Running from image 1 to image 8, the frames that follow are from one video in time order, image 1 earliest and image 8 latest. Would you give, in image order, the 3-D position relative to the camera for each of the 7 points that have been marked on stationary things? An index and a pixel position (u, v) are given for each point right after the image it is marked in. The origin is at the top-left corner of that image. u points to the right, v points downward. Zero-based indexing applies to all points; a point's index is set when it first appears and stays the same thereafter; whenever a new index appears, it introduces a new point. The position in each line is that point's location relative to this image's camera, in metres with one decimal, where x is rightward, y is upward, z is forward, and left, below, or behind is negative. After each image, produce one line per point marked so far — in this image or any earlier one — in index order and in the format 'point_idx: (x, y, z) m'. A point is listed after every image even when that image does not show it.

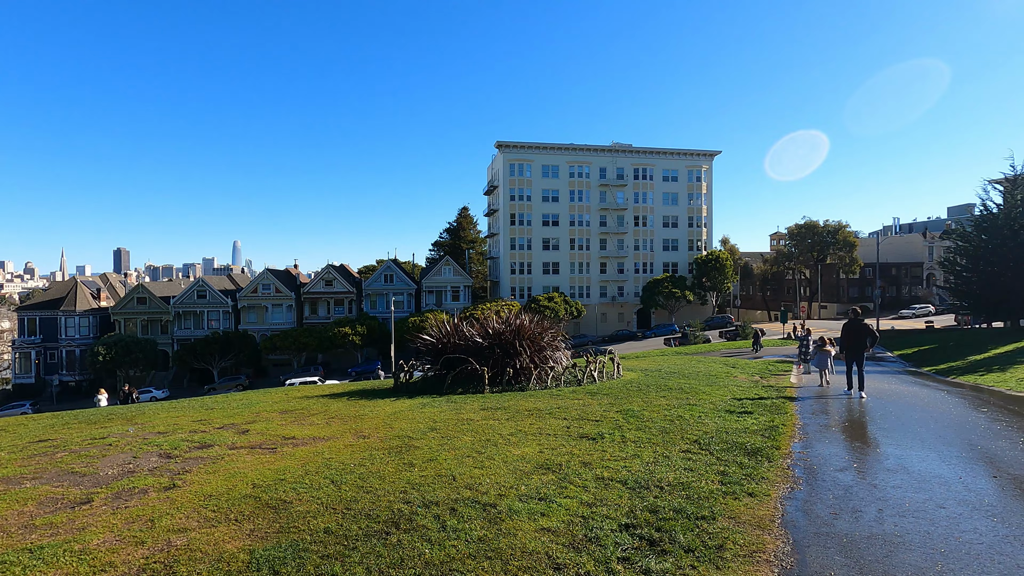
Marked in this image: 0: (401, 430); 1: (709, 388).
0: (-1.8, -2.3, +8.7) m
1: (+5.0, -2.5, +13.6) m
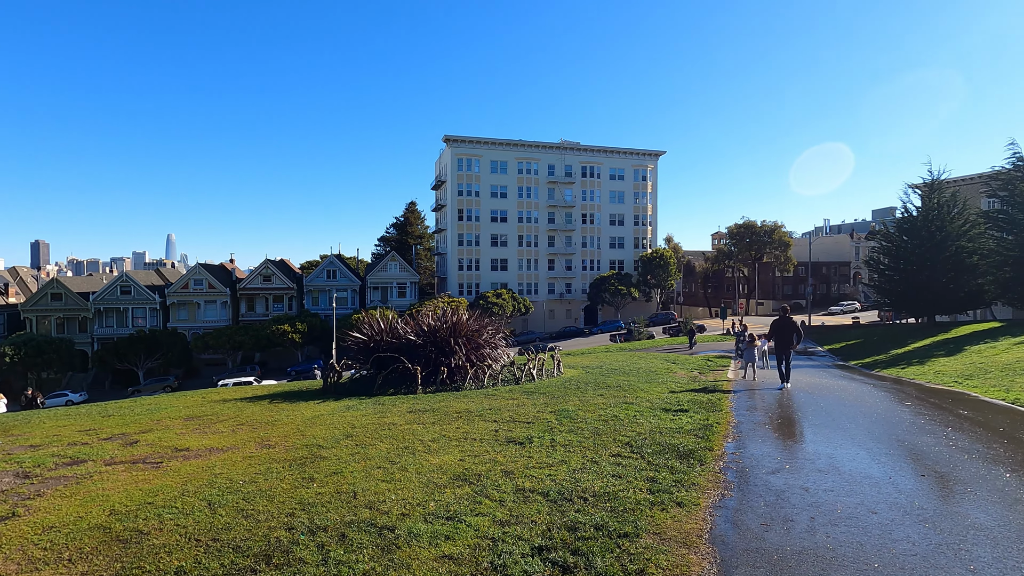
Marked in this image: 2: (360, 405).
0: (-2.9, -2.2, +7.9) m
1: (+3.4, -2.4, +13.4) m
2: (-3.2, -2.5, +11.4) m
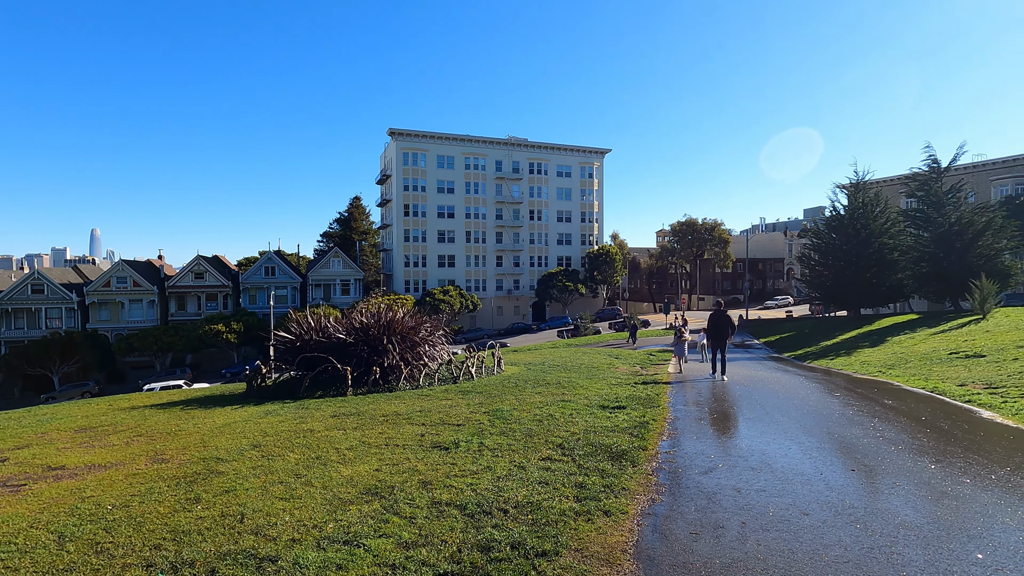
0: (-3.9, -2.1, +7.1) m
1: (+1.9, -2.3, +13.1) m
2: (-4.5, -2.4, +10.6) m
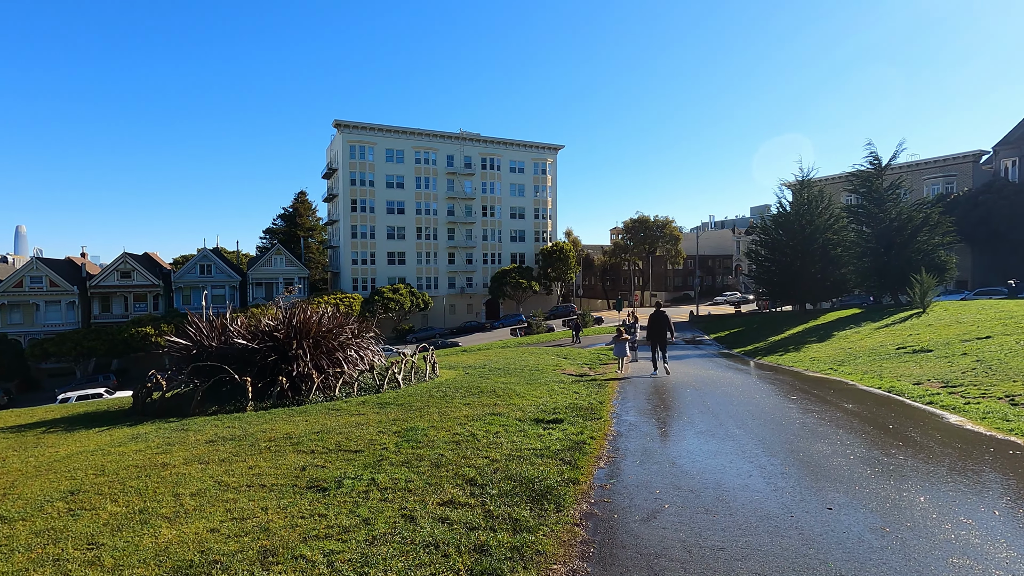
0: (-5.0, -2.1, +5.3) m
1: (+0.4, -2.2, +11.8) m
2: (-5.8, -2.4, +8.8) m
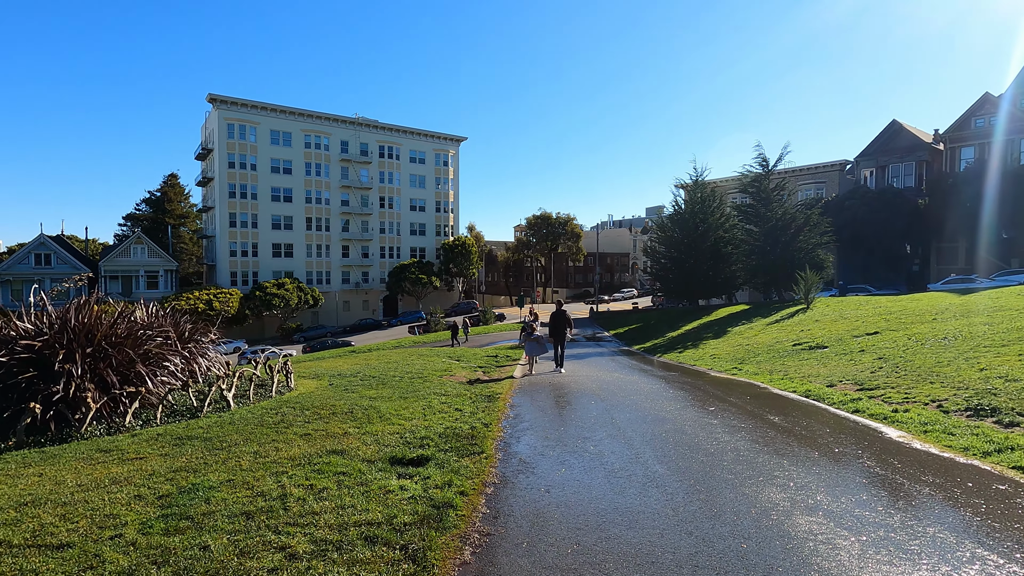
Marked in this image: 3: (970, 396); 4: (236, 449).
0: (-6.1, -2.0, +2.1) m
1: (-2.0, -2.0, +9.4) m
2: (-7.5, -2.2, +5.3) m
3: (+7.2, -1.7, +8.4) m
4: (-3.4, -2.0, +6.7) m
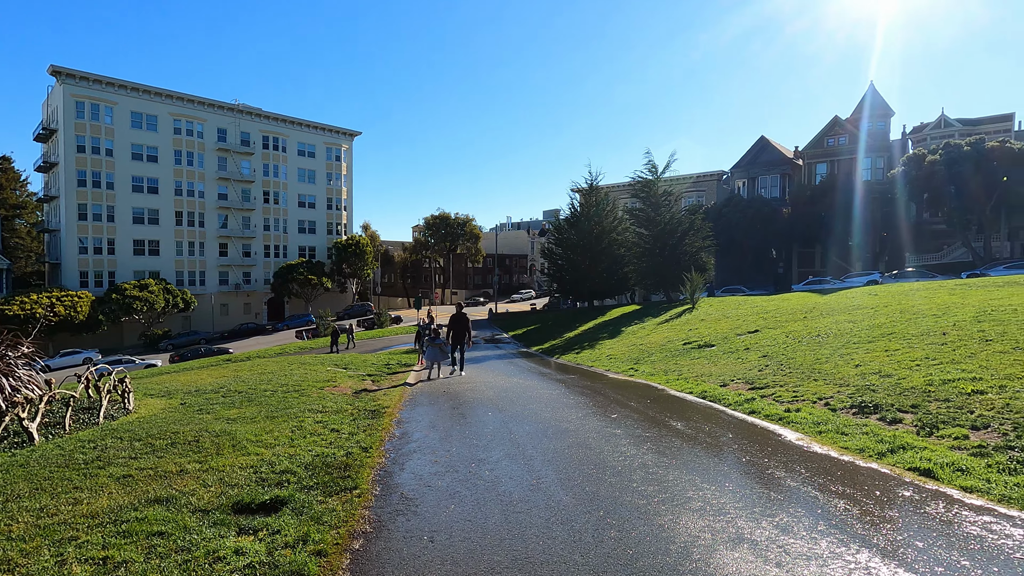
0: (-6.3, -2.0, 0.0) m
1: (-3.7, -2.1, +7.9) m
2: (-8.4, -2.2, +2.9) m
3: (+5.5, -1.7, +8.6) m
4: (-4.6, -2.0, +5.0) m
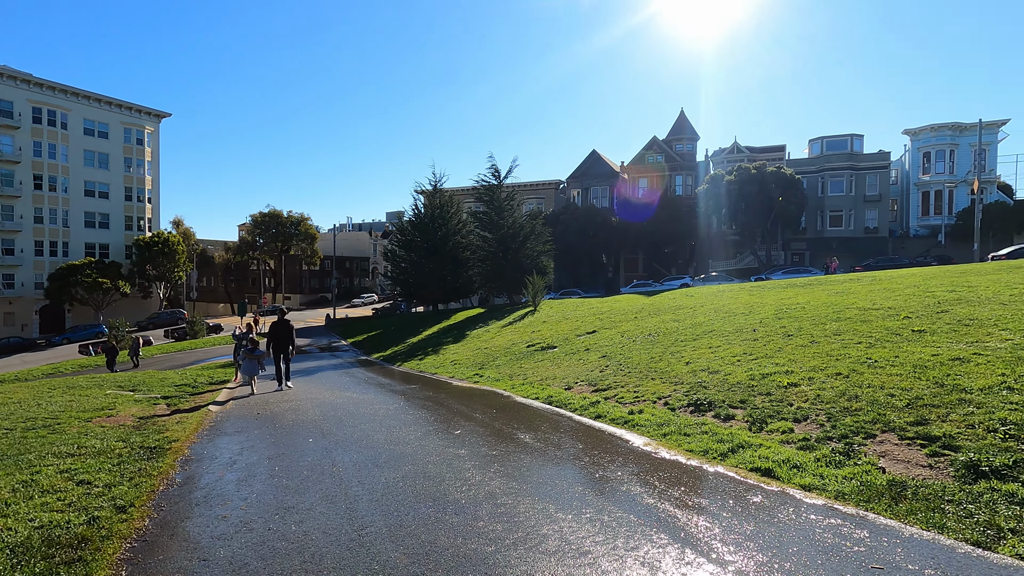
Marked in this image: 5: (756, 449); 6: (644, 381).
0: (-6.0, -1.9, -2.8) m
1: (-5.7, -2.1, +5.6) m
2: (-8.8, -2.2, -0.6) m
3: (+2.9, -1.7, +8.9) m
4: (-5.8, -2.0, +2.5) m
5: (+2.7, -1.8, +5.9) m
6: (+2.5, -1.8, +10.2) m
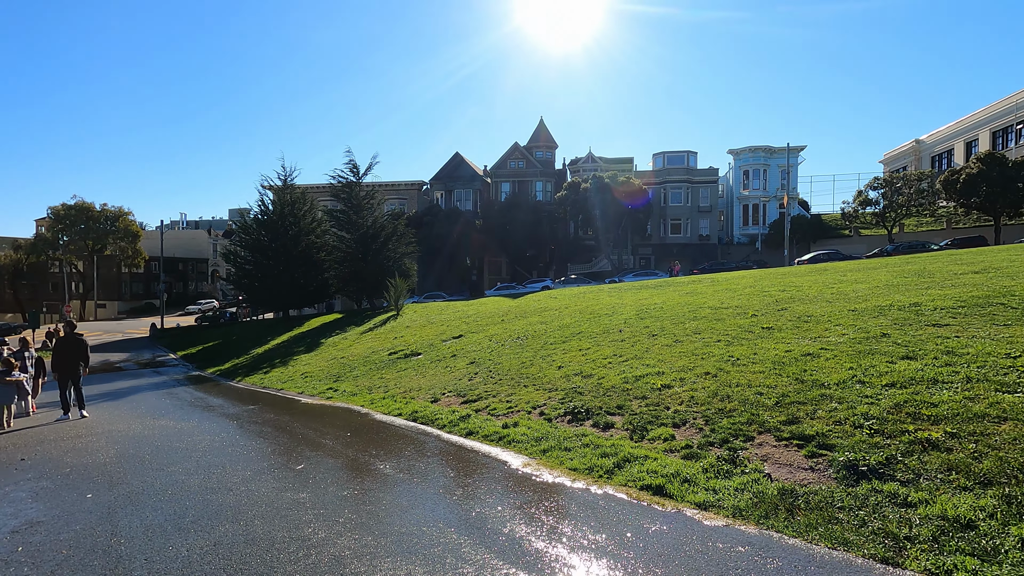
0: (-4.9, -1.9, -5.2) m
1: (-6.7, -2.1, +3.0) m
2: (-8.2, -2.2, -3.7) m
3: (+0.8, -1.7, +8.4) m
4: (-6.0, -2.0, +0.1) m
5: (+1.3, -1.8, +5.5) m
6: (+0.1, -1.8, +9.5) m
